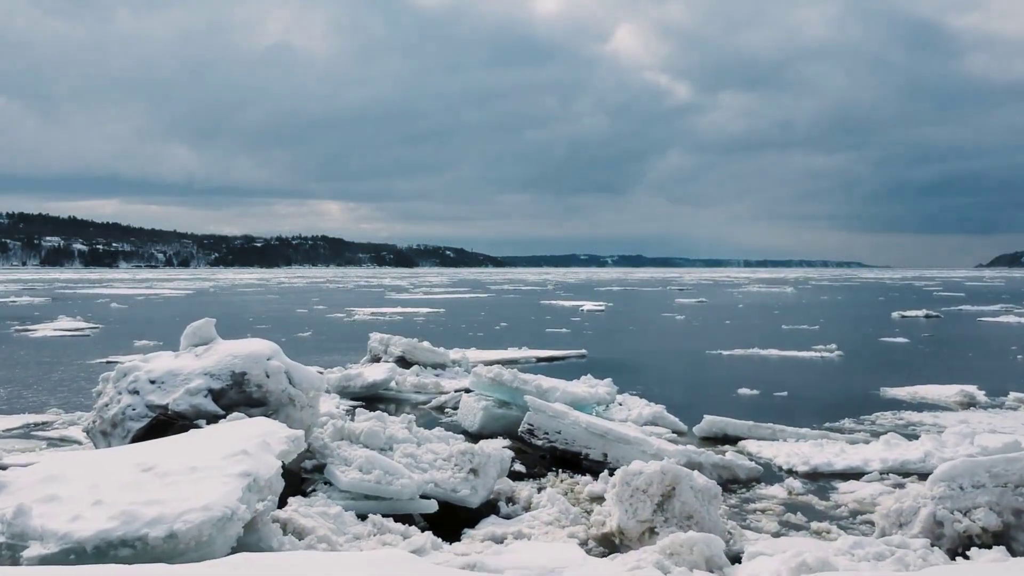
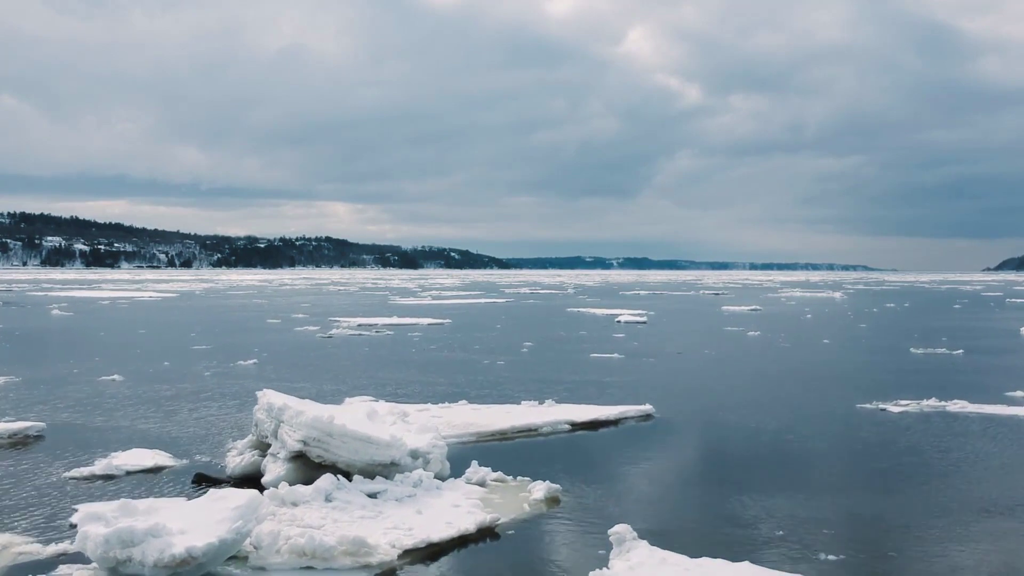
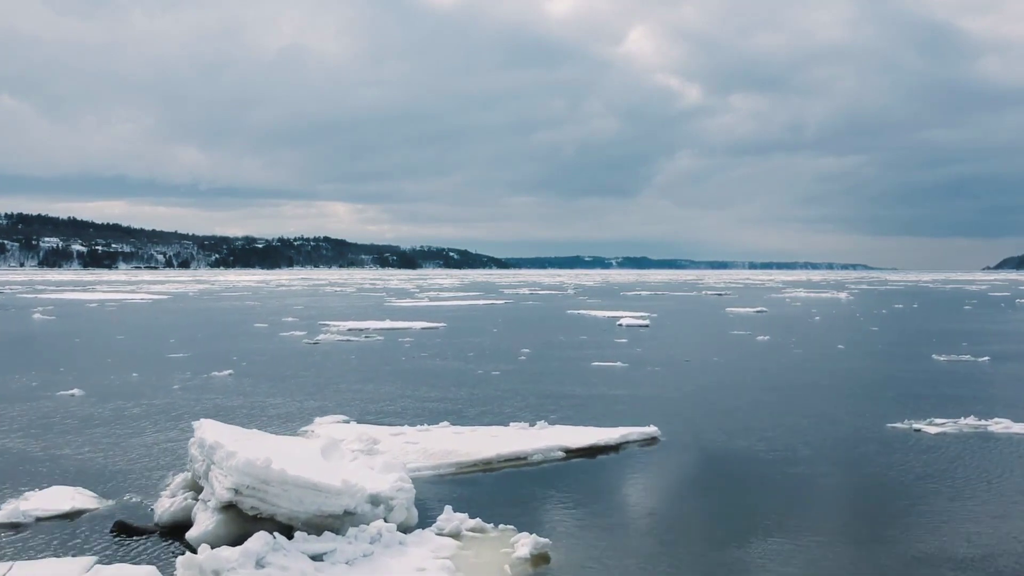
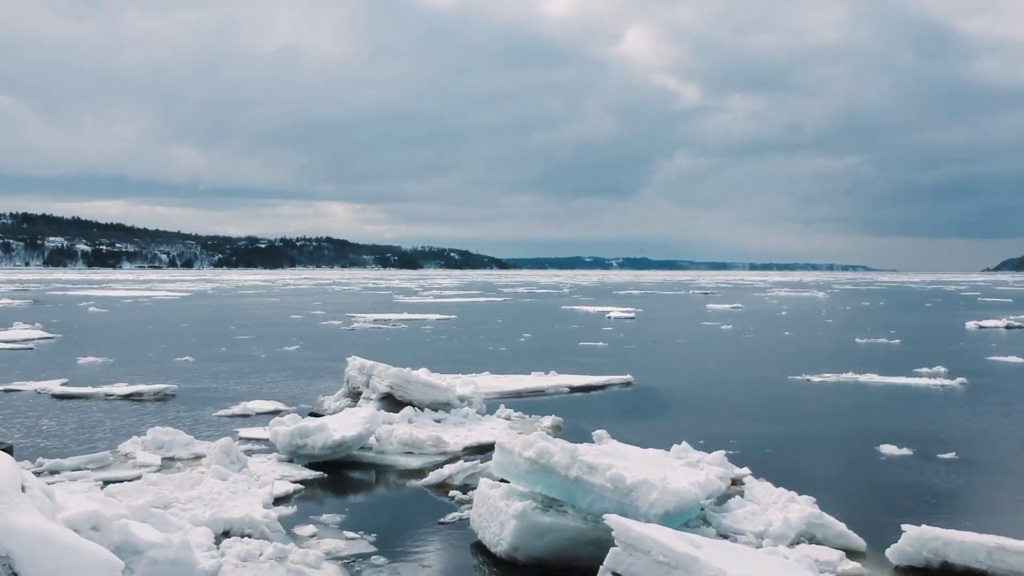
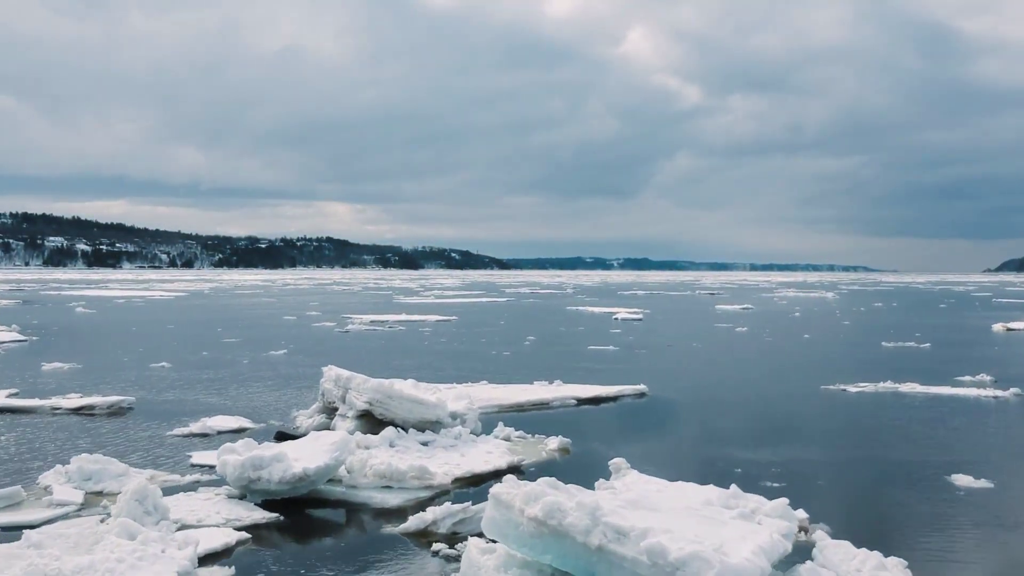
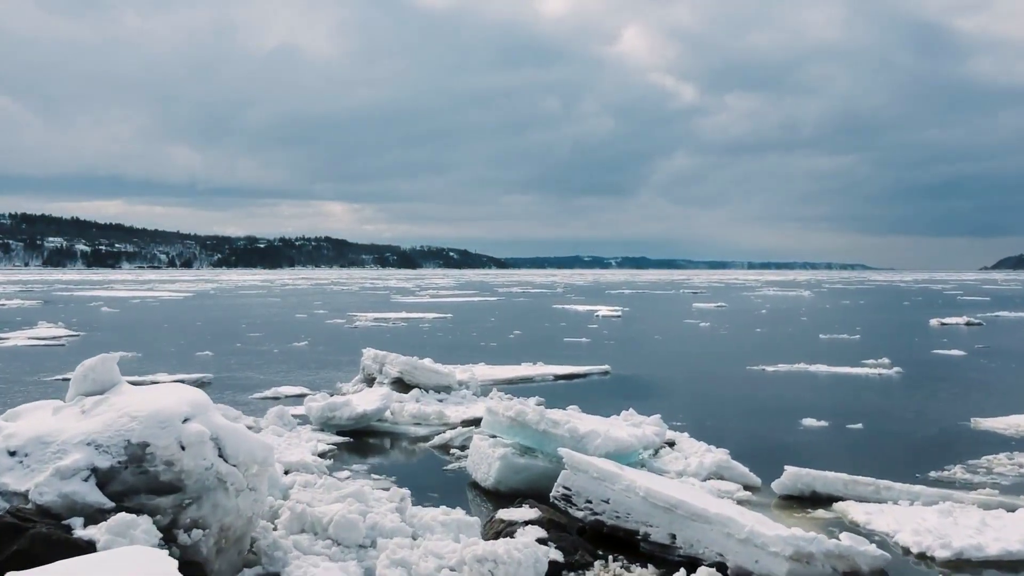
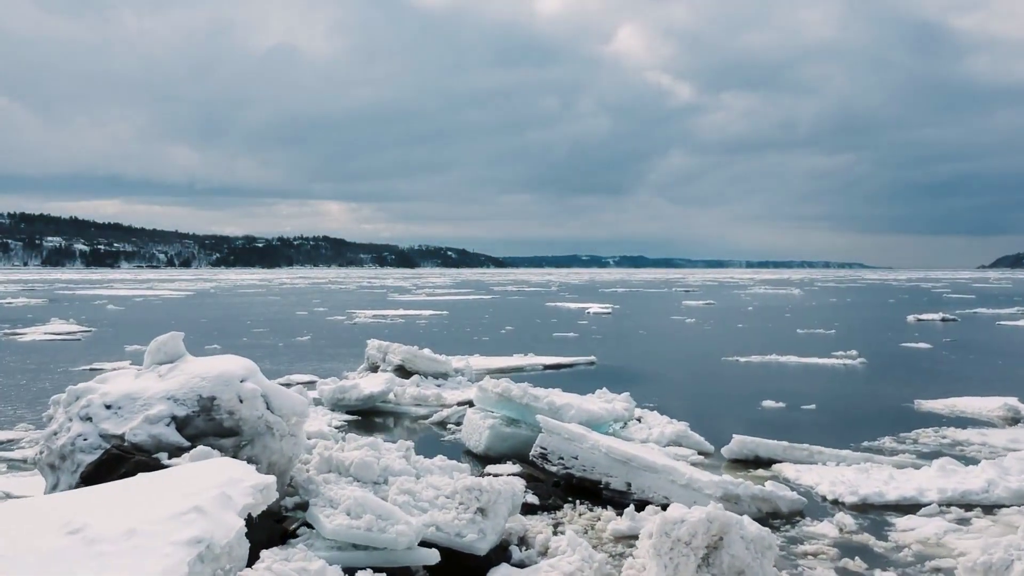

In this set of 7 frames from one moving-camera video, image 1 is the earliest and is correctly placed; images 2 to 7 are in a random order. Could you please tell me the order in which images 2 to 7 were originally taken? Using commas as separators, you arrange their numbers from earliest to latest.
7, 6, 4, 5, 2, 3
